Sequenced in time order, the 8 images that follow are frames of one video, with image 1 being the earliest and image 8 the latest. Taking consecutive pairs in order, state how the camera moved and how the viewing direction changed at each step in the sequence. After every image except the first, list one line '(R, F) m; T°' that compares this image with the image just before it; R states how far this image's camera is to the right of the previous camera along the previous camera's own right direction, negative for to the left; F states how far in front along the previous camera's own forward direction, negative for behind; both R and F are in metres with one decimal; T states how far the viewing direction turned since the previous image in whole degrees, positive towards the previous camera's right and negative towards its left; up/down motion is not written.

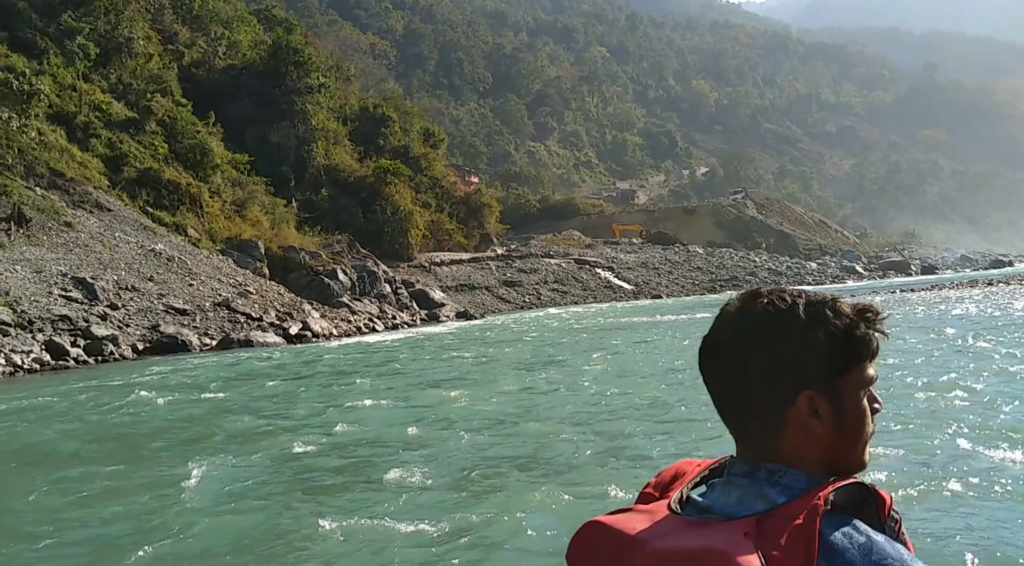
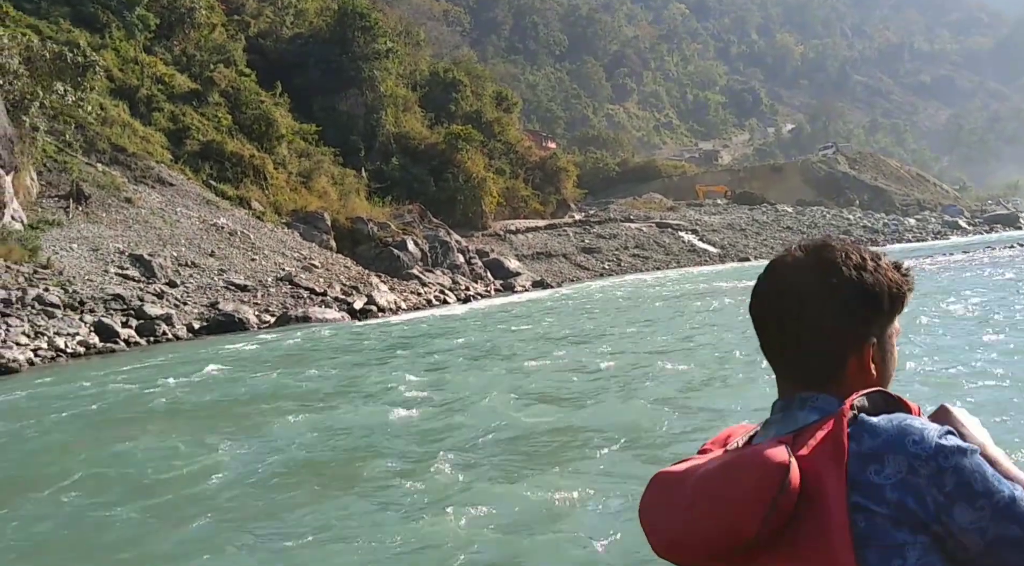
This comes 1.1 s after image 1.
(+0.1, +1.2) m; -5°
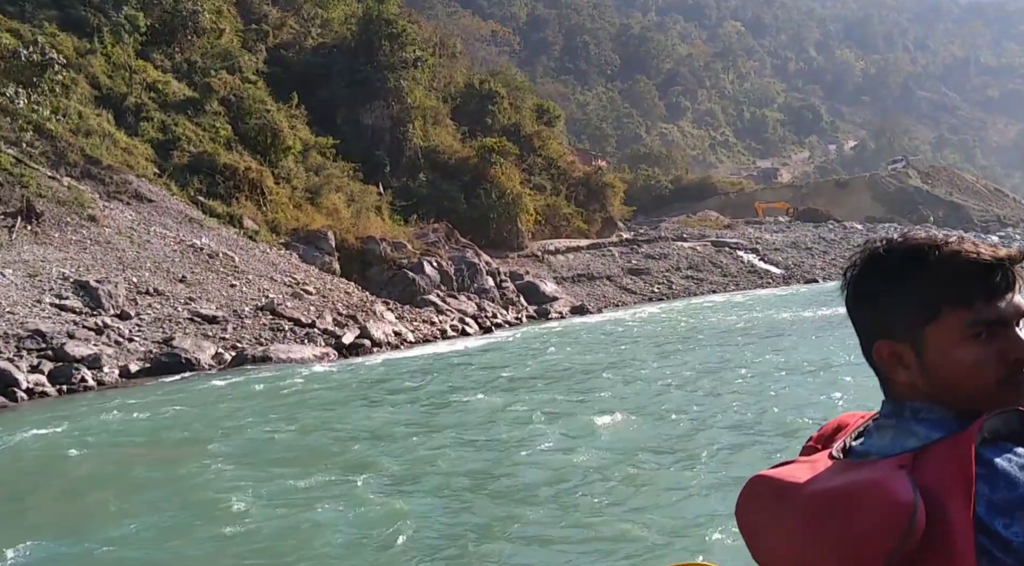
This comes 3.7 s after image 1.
(+0.5, +3.1) m; -3°
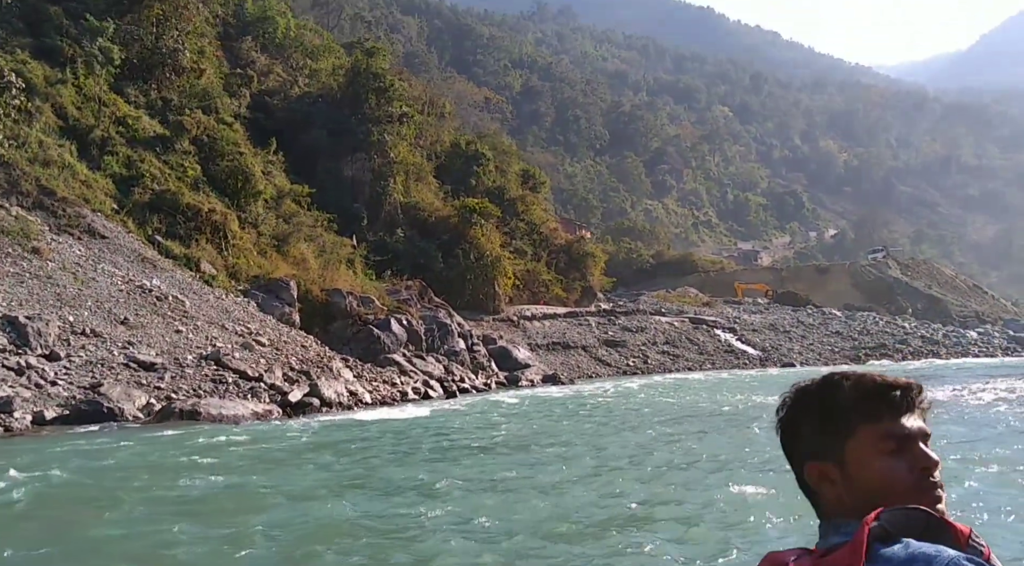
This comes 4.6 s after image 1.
(+0.2, +0.9) m; +1°
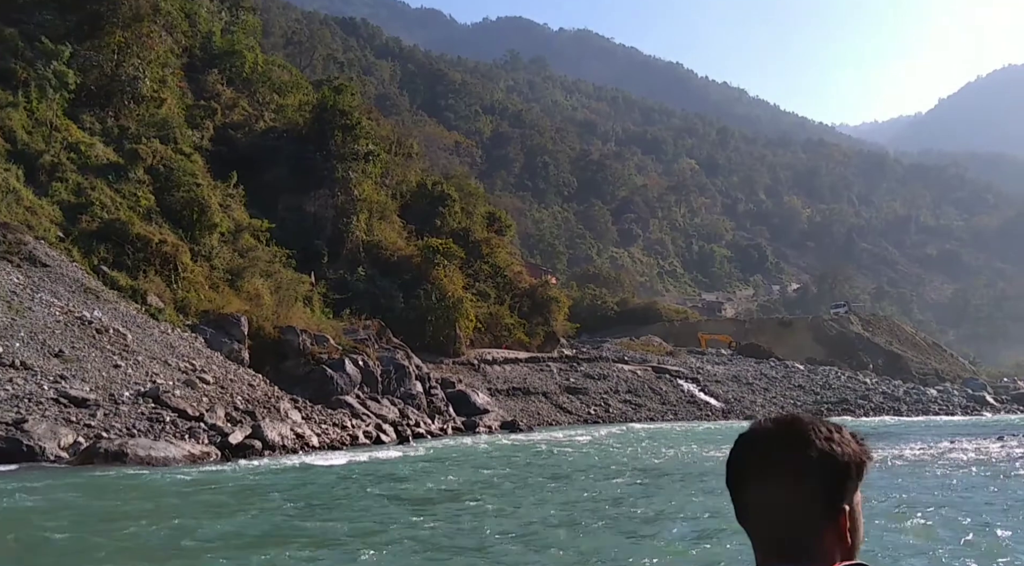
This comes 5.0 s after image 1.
(+0.1, +0.6) m; +2°
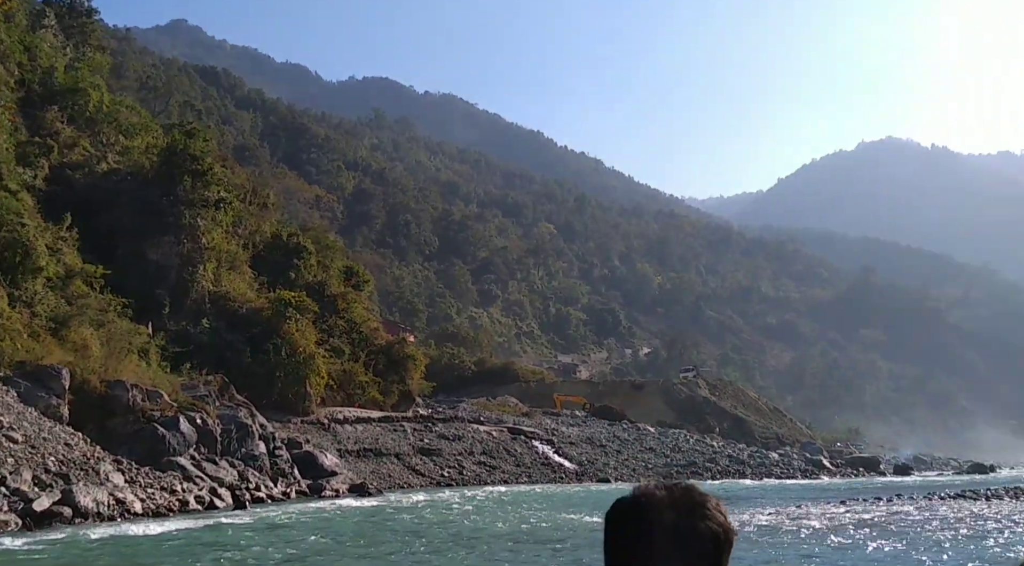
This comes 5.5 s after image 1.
(+0.1, +0.8) m; +8°
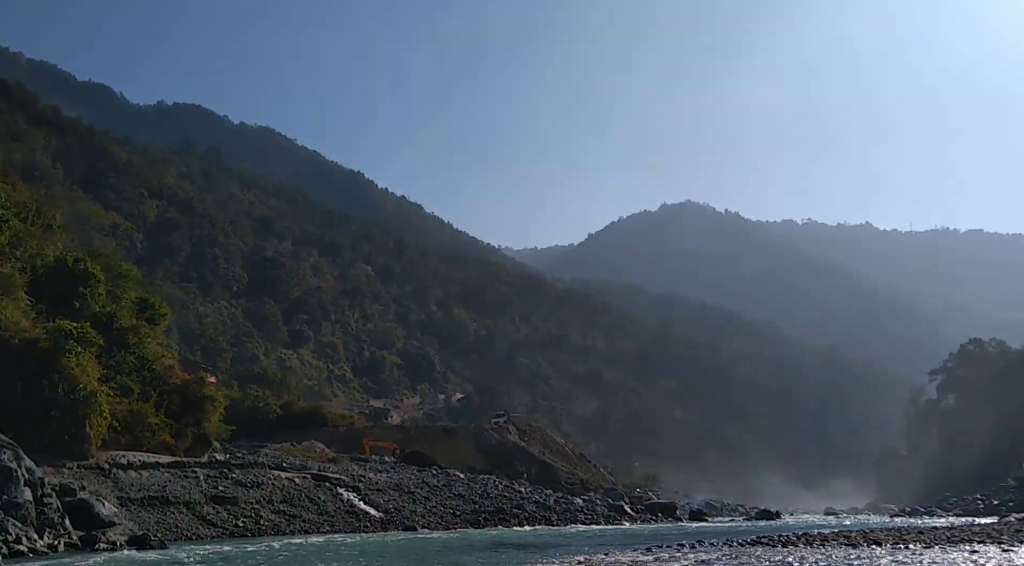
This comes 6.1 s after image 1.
(+0.2, +1.0) m; +10°
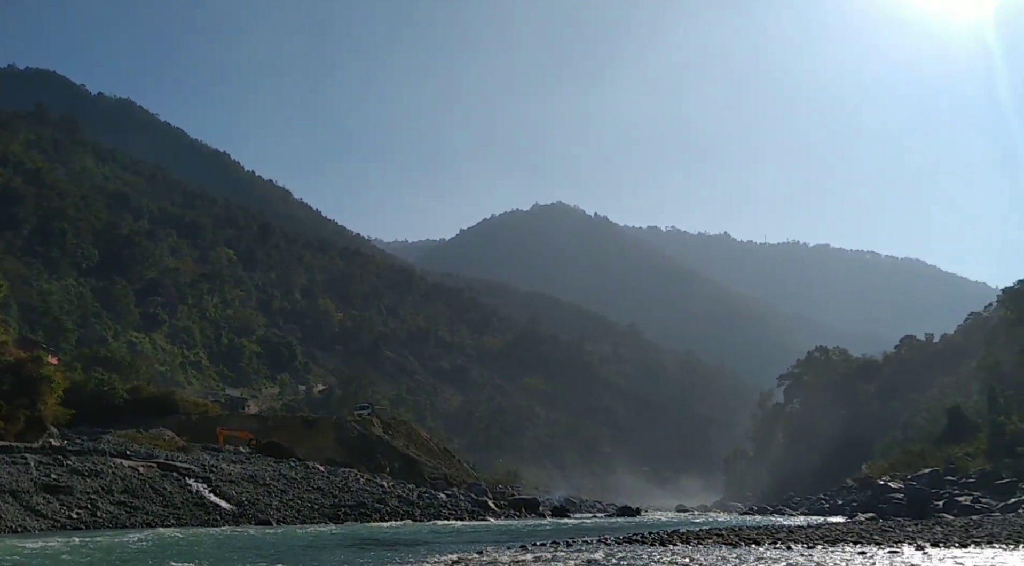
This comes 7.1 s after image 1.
(-0.1, +1.4) m; +7°
